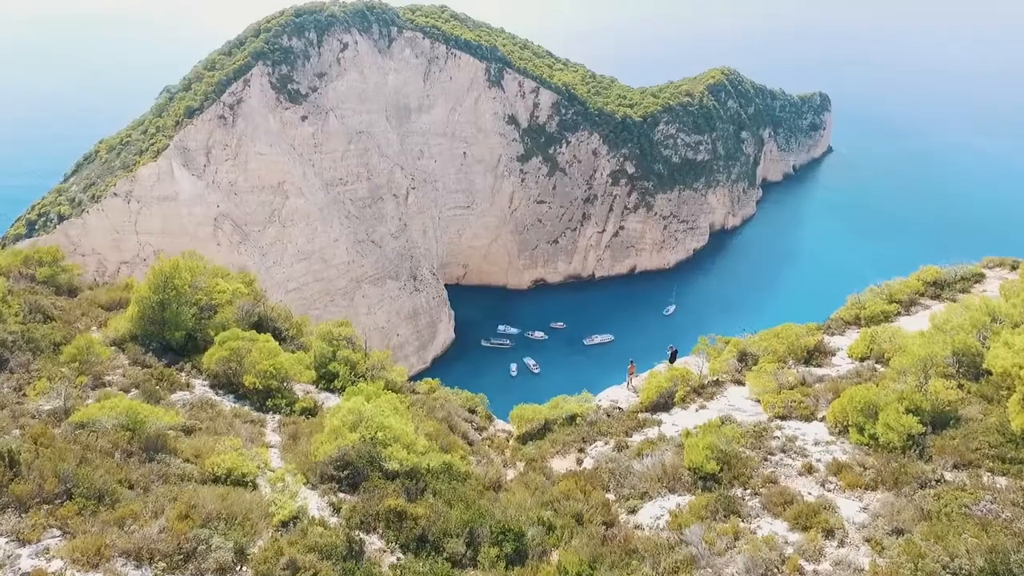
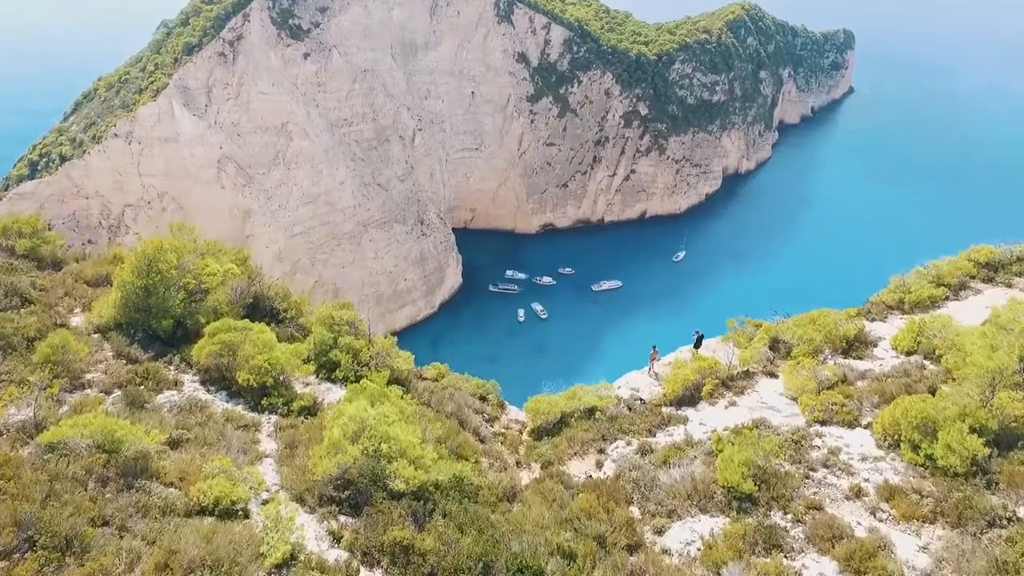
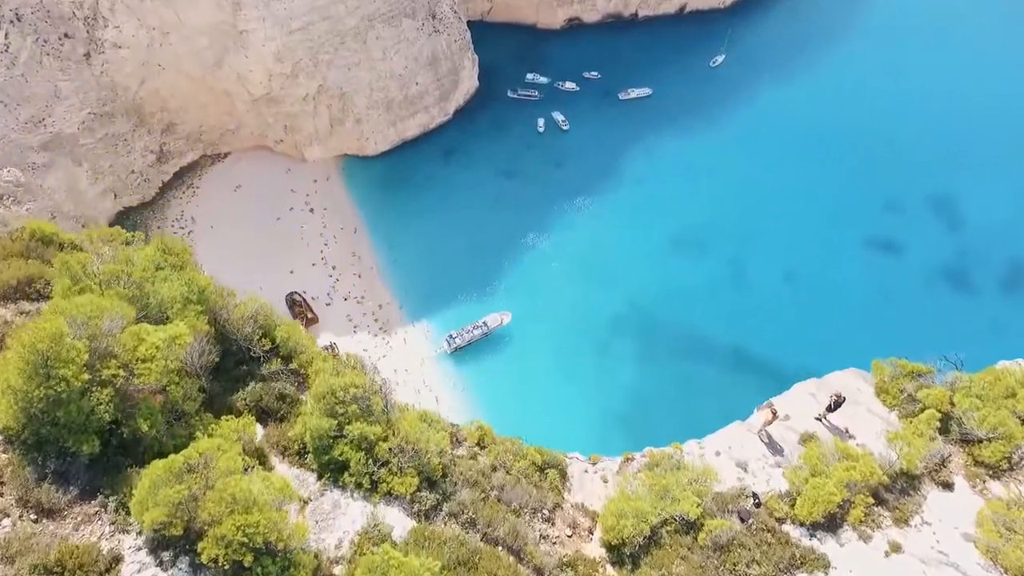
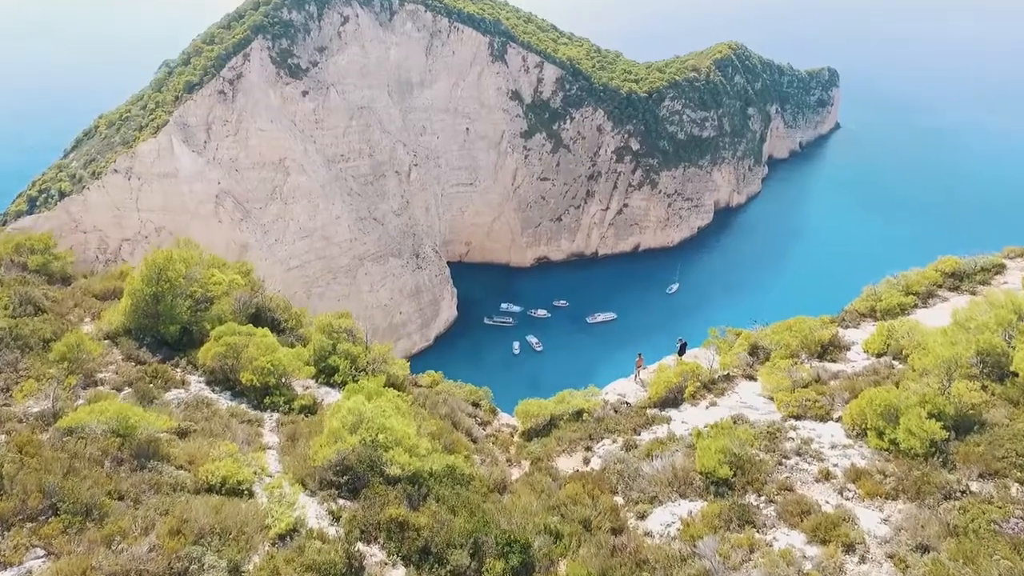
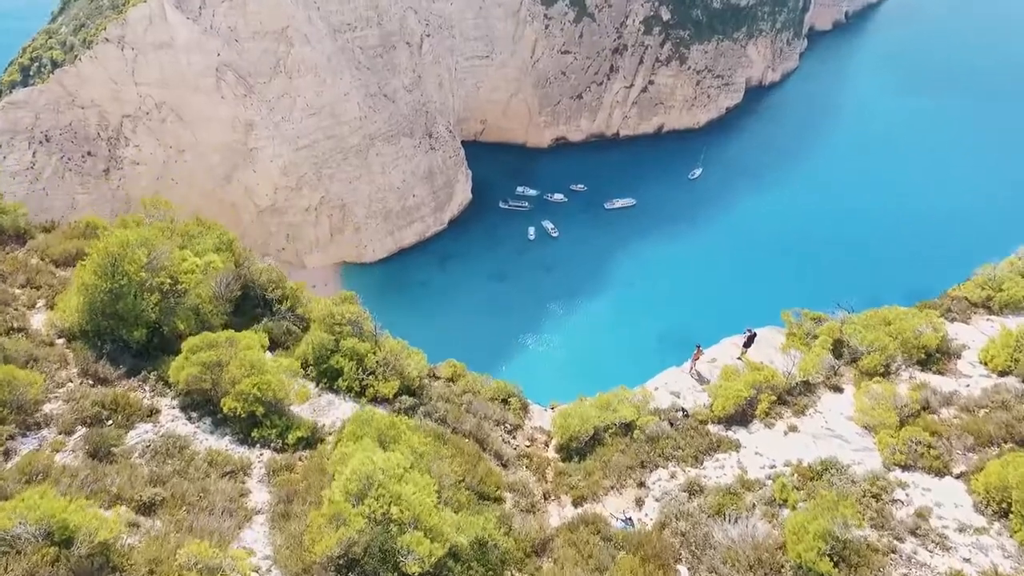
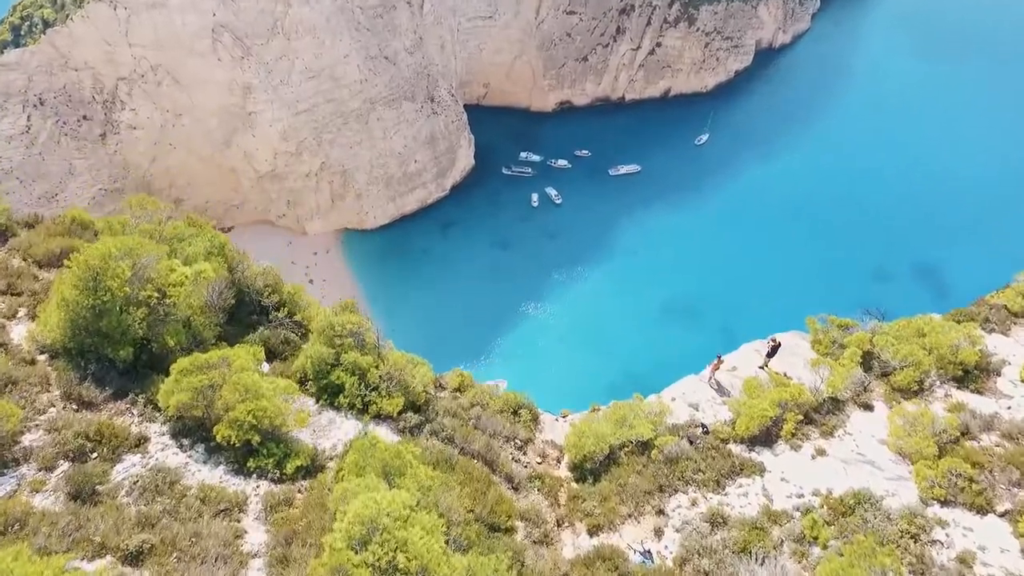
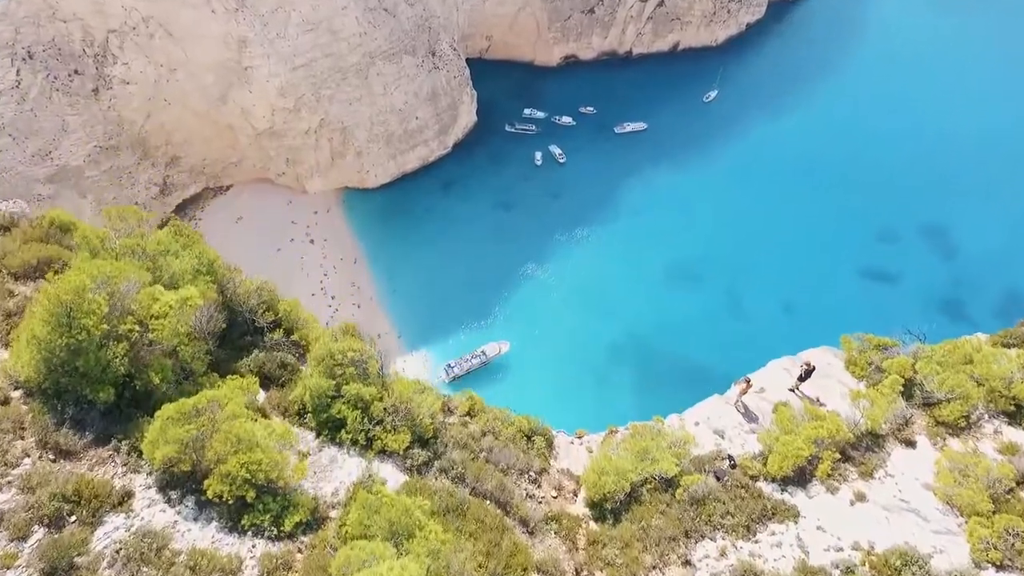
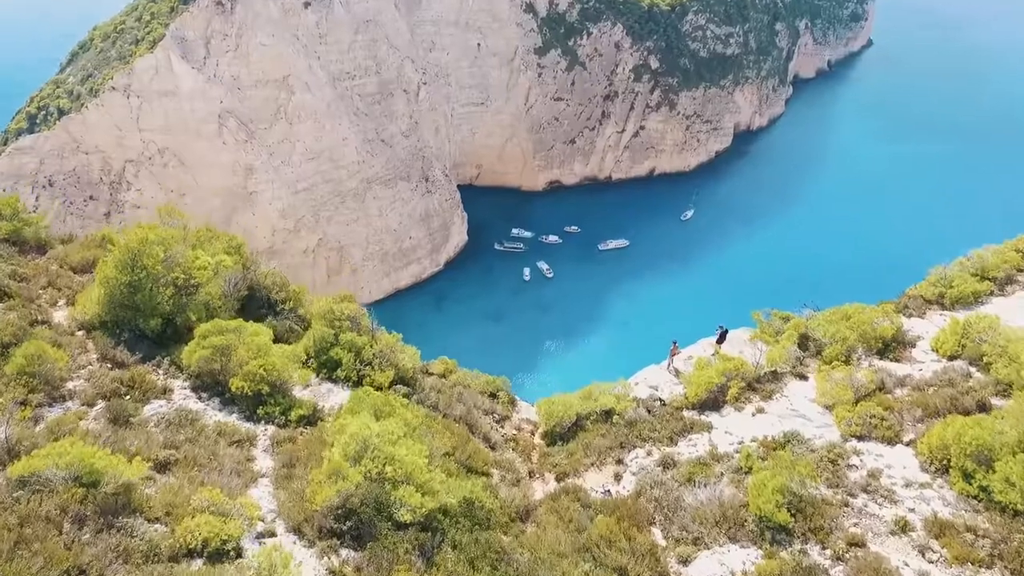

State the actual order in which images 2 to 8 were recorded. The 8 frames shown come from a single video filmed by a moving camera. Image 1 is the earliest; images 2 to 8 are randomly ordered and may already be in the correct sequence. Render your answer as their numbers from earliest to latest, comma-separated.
4, 2, 8, 5, 6, 7, 3
